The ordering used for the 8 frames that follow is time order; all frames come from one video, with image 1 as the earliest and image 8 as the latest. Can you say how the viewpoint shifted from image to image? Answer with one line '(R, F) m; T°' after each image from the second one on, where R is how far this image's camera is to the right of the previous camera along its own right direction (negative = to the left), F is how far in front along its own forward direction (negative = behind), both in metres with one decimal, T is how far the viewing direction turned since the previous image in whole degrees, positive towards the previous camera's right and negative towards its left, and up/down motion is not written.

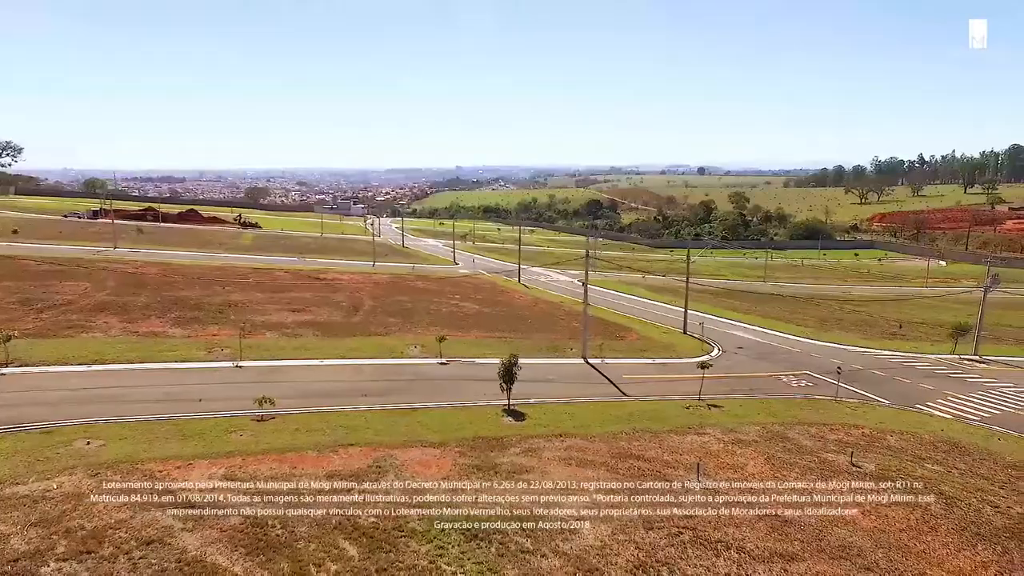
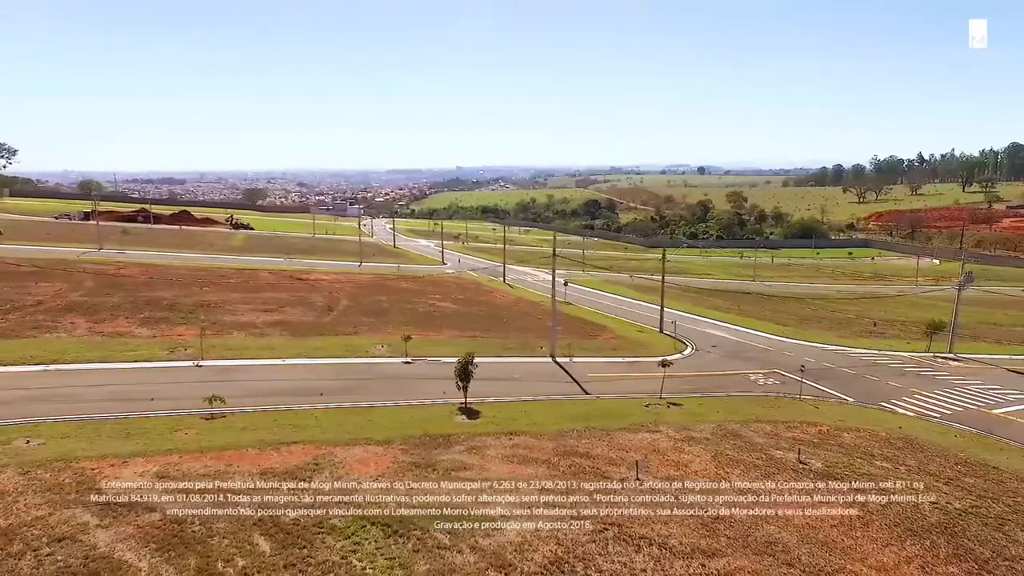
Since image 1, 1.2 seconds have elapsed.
(+2.8, -0.1) m; 0°
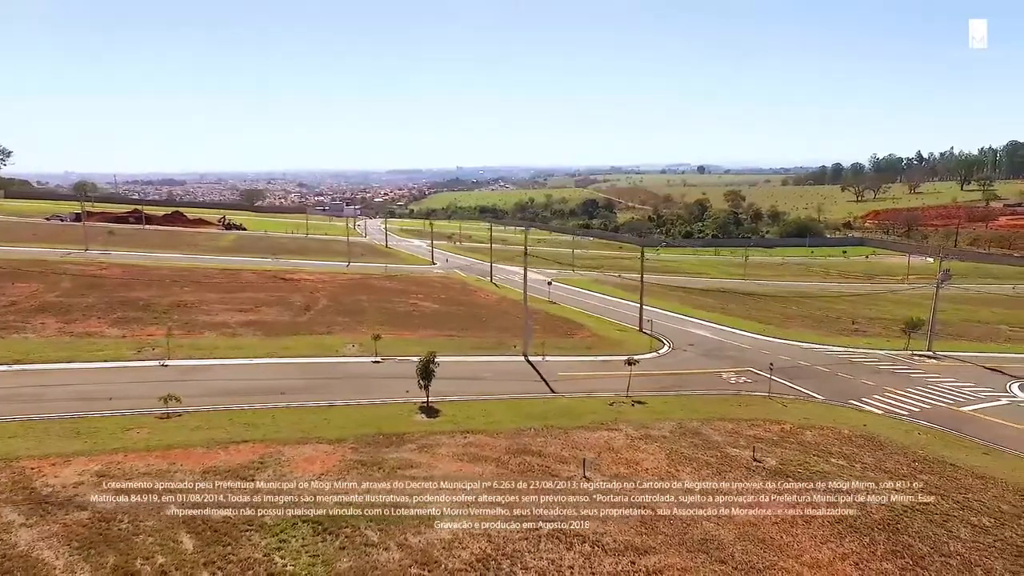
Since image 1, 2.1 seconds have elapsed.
(+2.4, 0.0) m; 0°
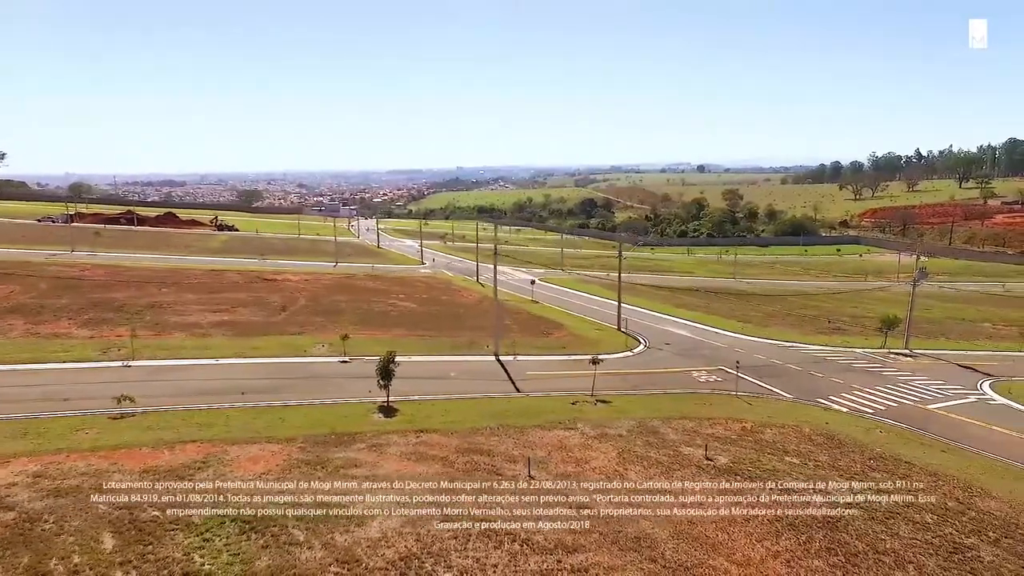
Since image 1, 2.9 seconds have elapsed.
(+2.5, 0.0) m; 0°
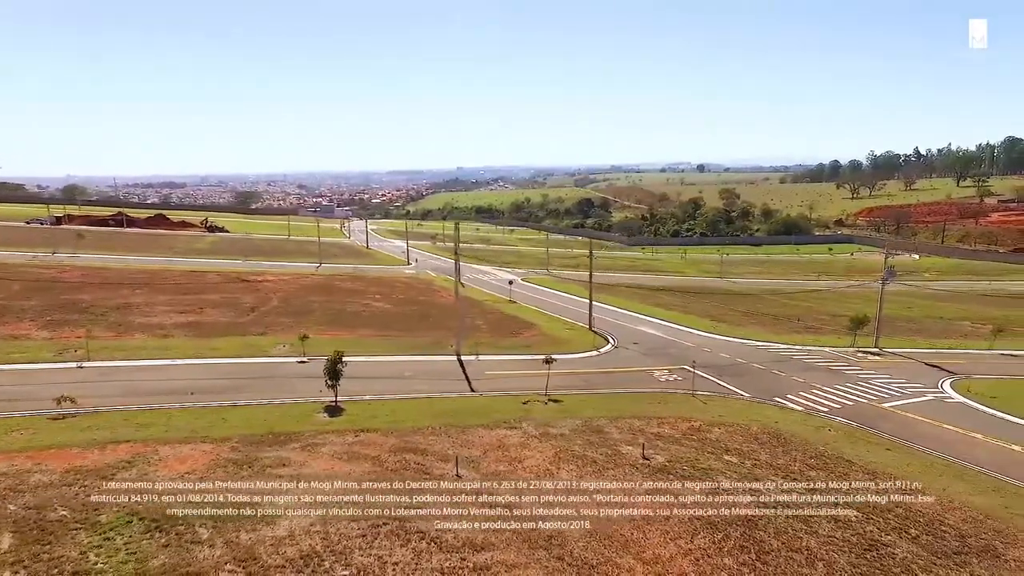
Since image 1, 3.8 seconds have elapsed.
(+3.3, -0.1) m; 0°
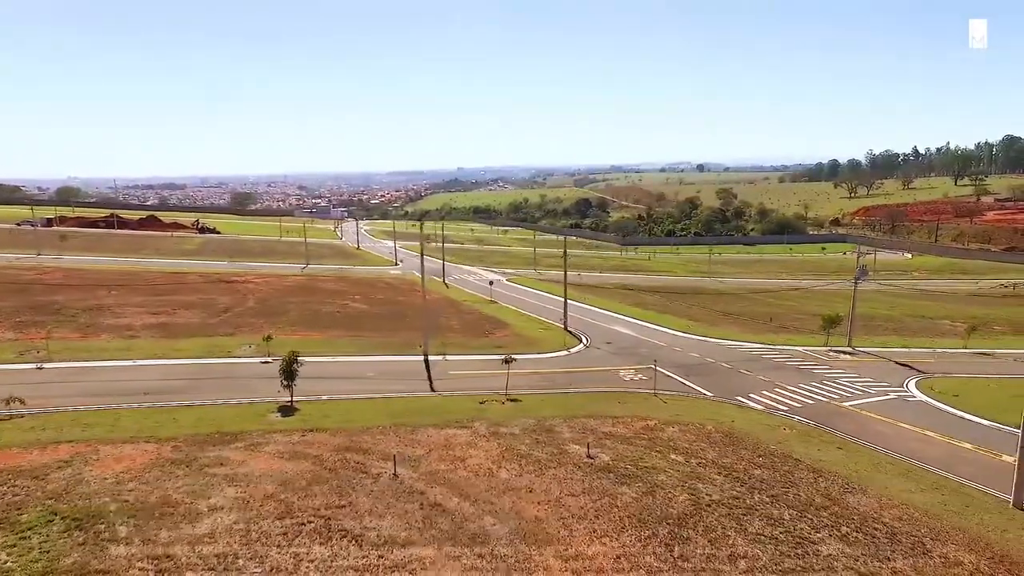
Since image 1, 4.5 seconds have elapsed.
(+2.9, -0.1) m; 0°
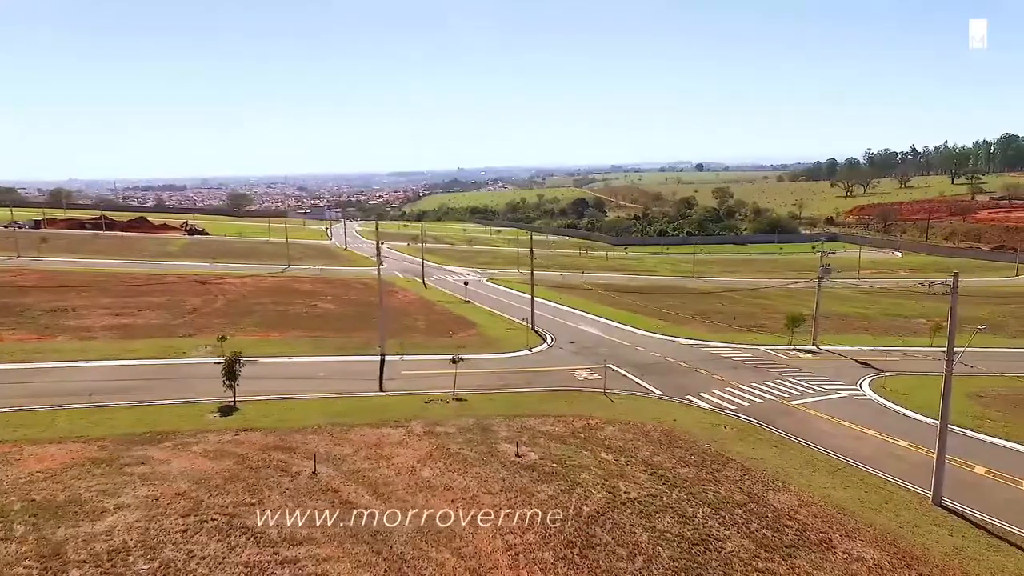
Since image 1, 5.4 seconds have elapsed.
(+3.8, -0.2) m; 0°
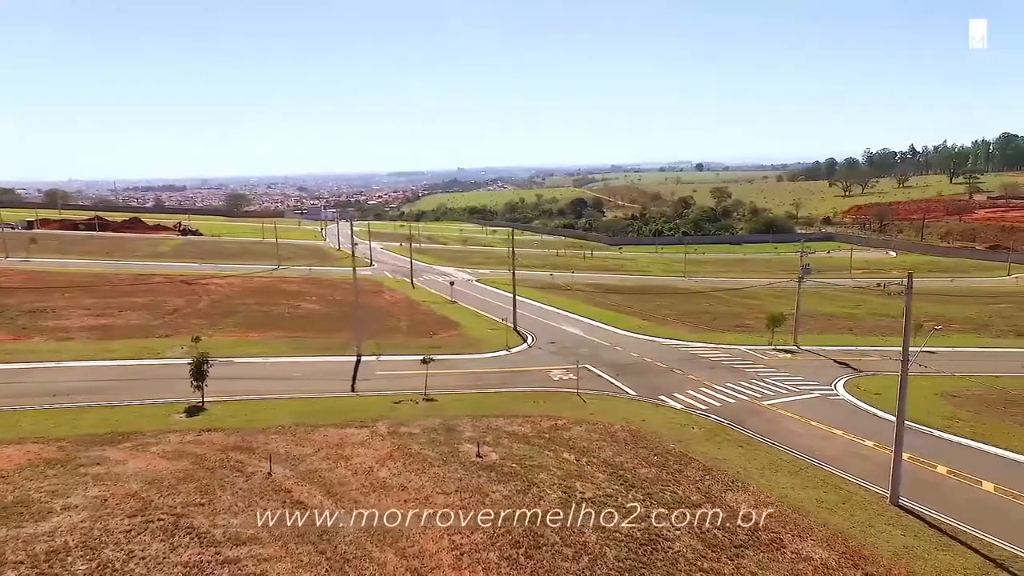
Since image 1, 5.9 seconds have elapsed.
(+2.1, 0.0) m; 0°
